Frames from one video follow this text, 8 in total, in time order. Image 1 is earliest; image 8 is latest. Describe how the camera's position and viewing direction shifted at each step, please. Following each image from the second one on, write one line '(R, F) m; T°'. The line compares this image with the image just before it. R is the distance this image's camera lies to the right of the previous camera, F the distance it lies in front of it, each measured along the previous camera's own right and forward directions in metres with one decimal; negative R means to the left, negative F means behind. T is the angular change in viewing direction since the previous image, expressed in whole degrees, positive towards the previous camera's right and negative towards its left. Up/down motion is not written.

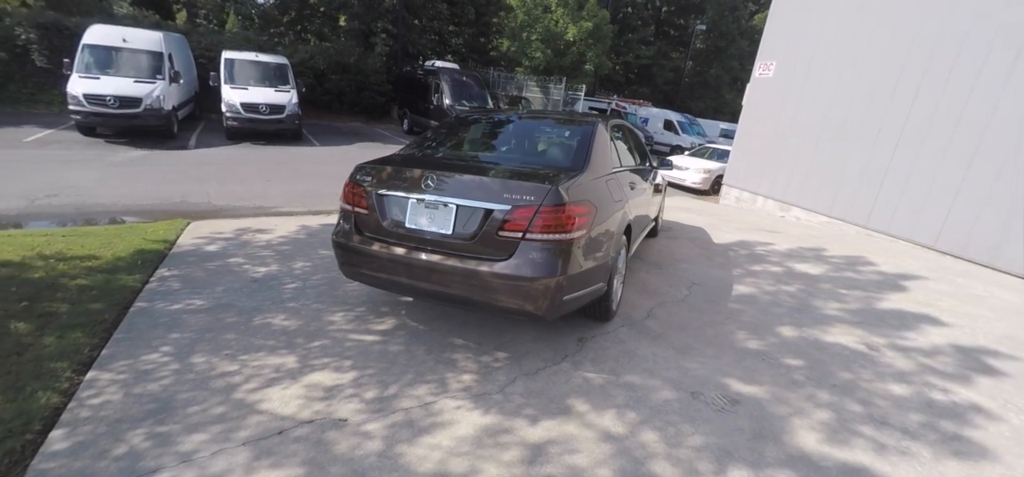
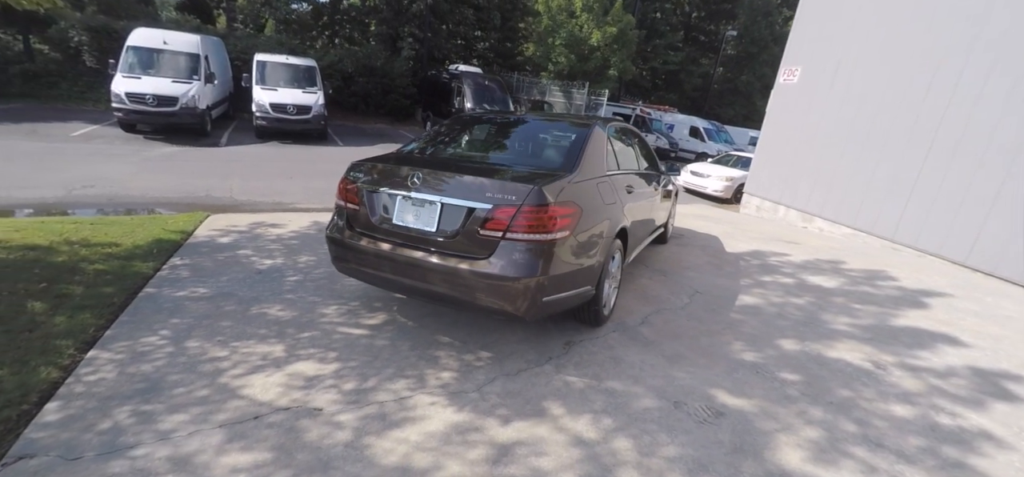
(+0.3, 0.0) m; -4°
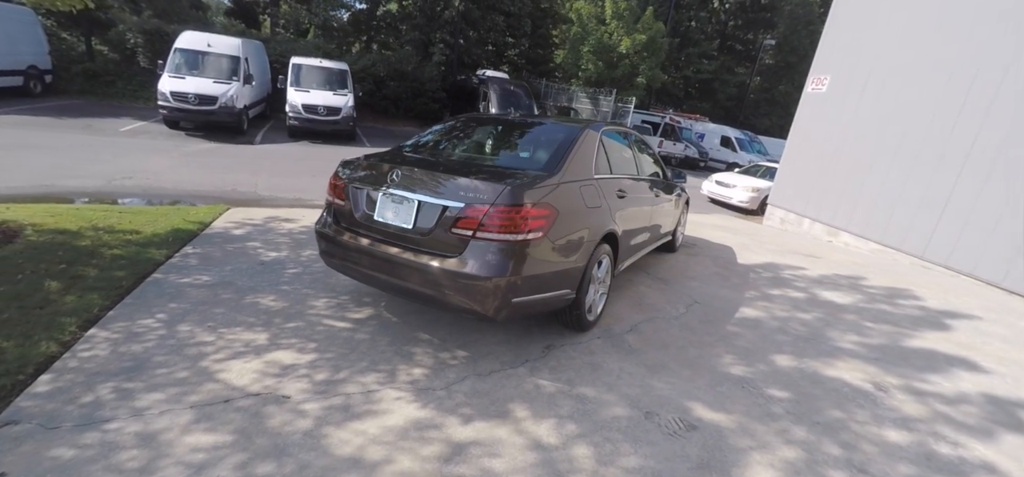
(+0.4, 0.0) m; -4°
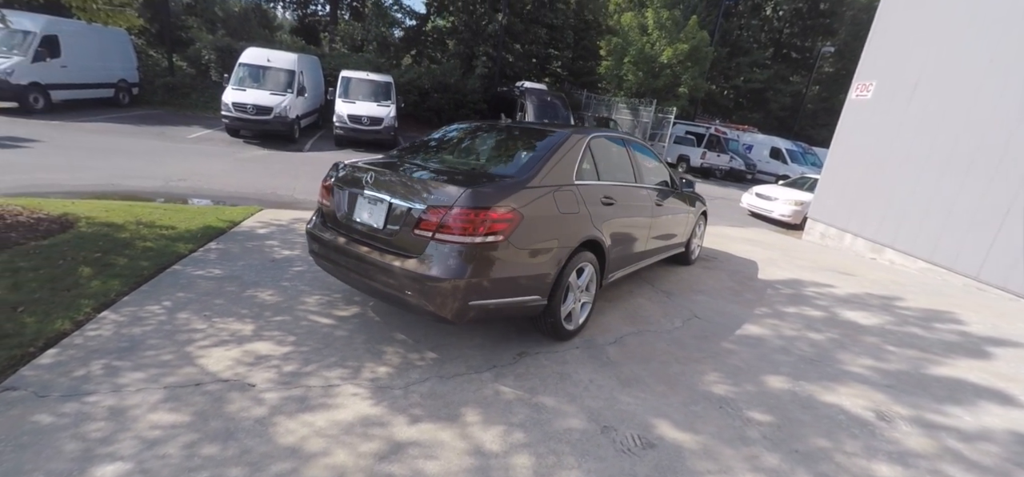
(+0.6, +0.1) m; -7°
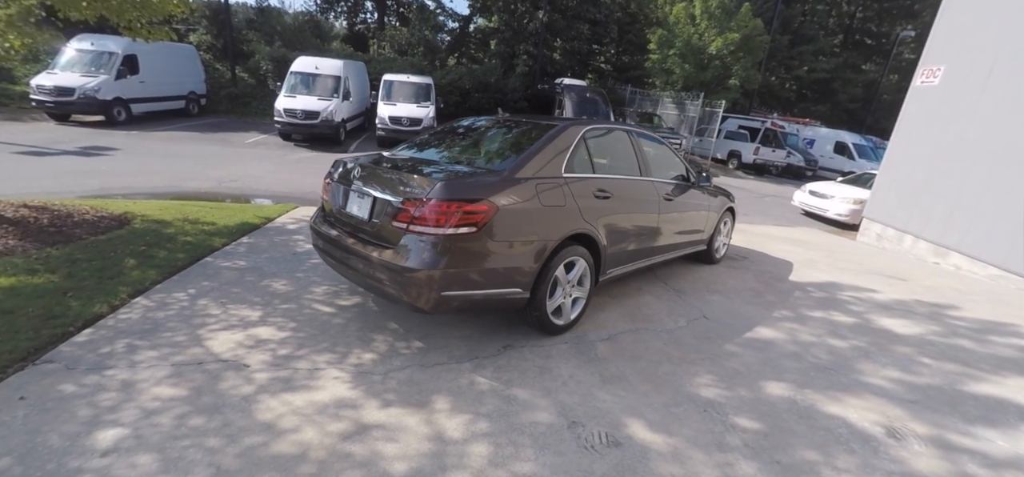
(+0.5, 0.0) m; -7°
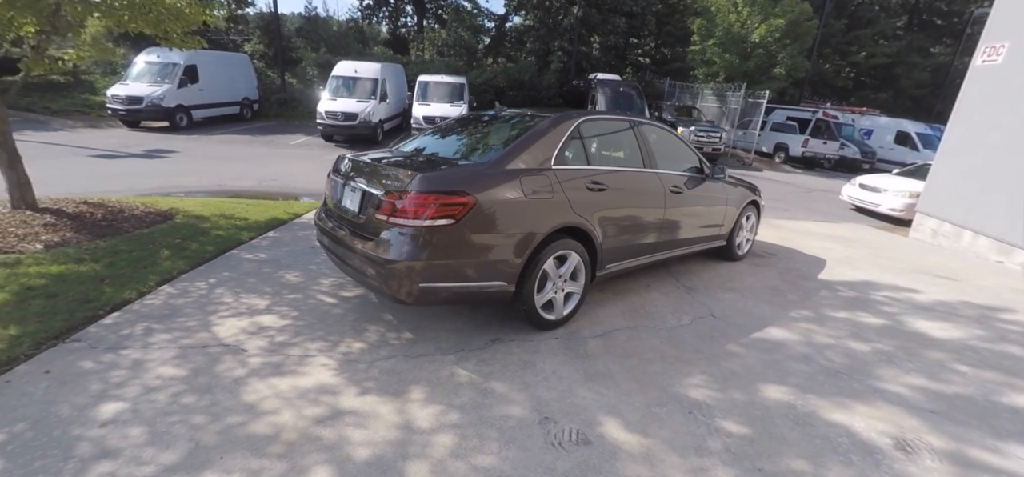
(+0.5, +0.1) m; -6°
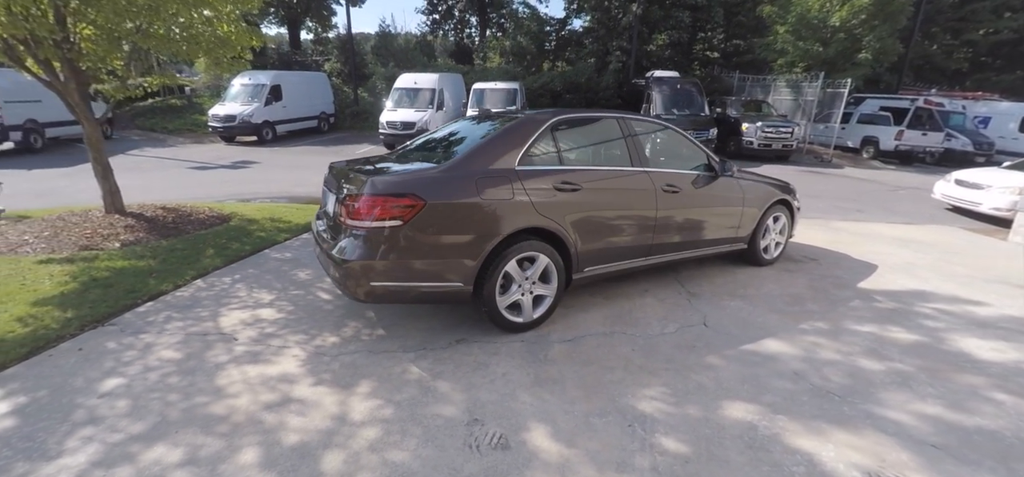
(+0.9, +0.1) m; -11°
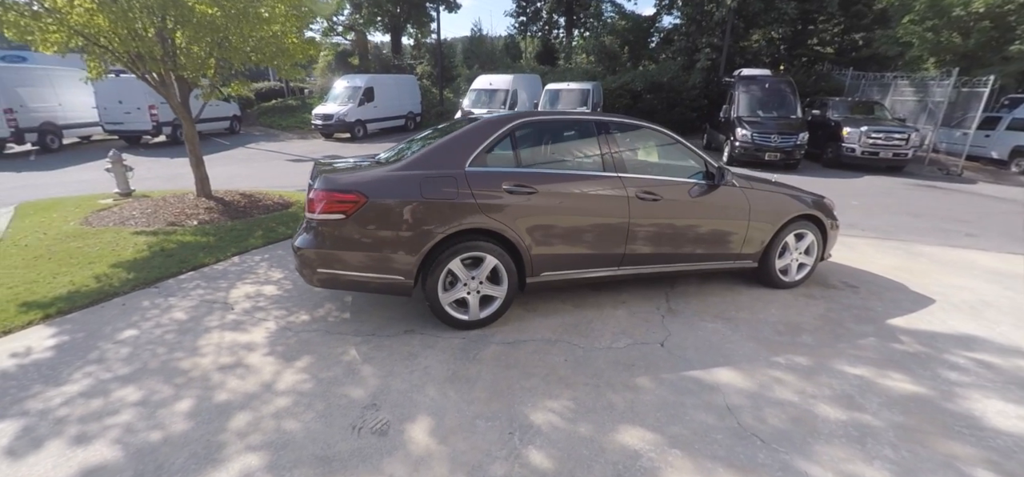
(+1.2, +0.1) m; -14°
